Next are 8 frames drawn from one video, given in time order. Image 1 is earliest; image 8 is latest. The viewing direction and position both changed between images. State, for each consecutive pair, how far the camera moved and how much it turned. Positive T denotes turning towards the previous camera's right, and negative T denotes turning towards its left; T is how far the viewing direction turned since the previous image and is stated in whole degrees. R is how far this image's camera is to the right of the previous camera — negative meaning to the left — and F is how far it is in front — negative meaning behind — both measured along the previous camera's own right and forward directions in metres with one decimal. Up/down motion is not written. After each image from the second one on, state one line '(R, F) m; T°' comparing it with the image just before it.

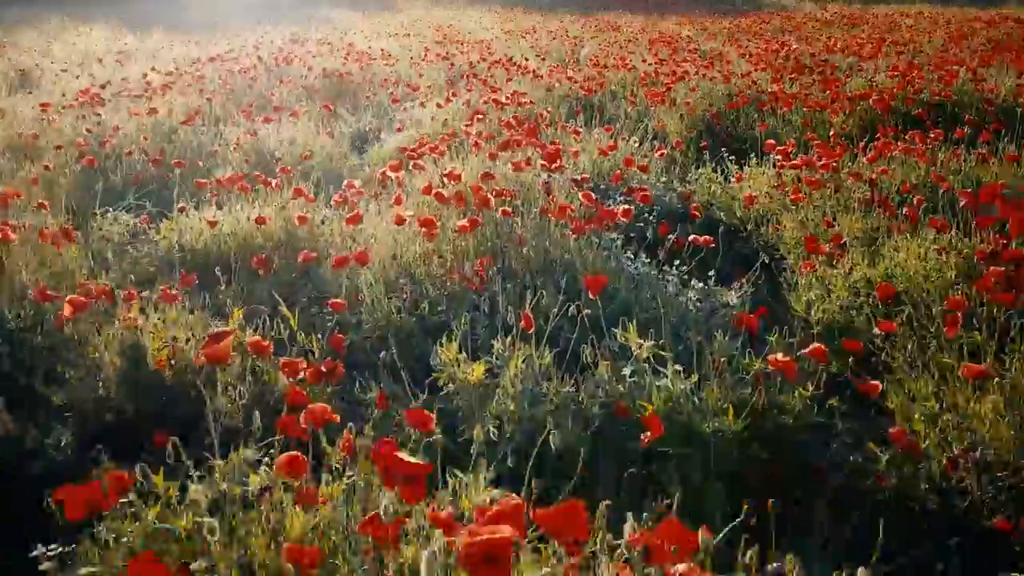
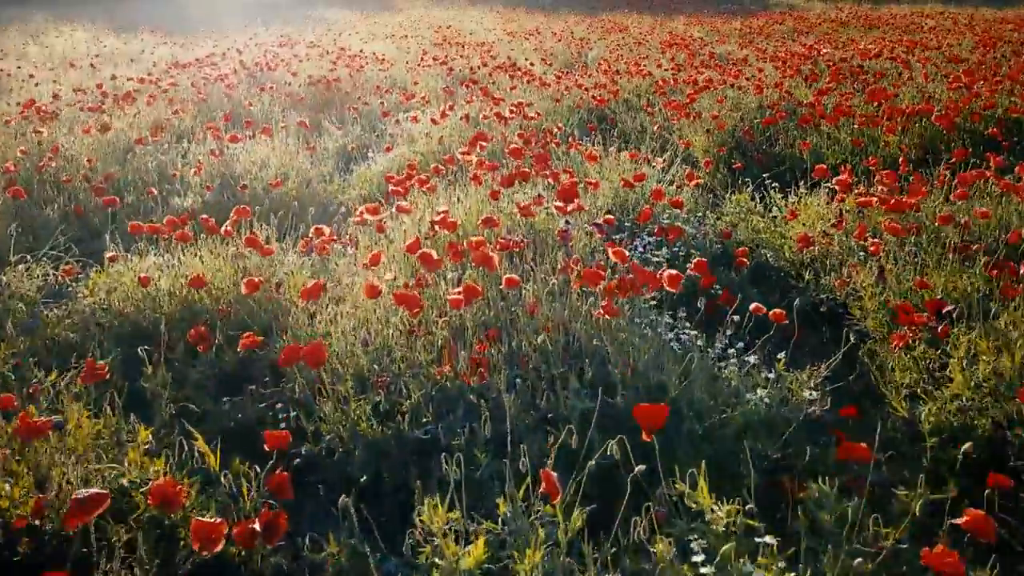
(0.0, +0.8) m; 0°
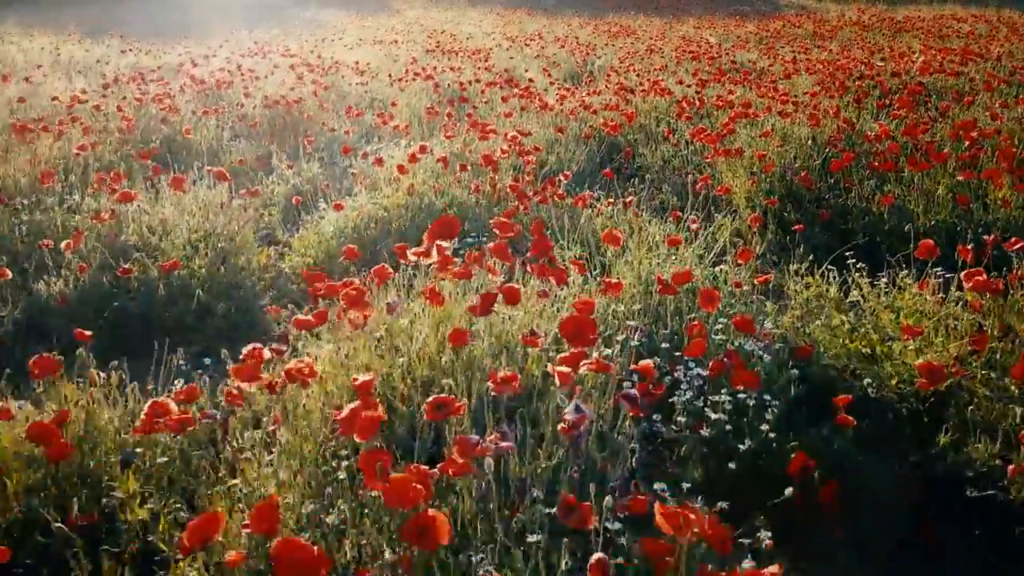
(+0.1, +1.3) m; 0°
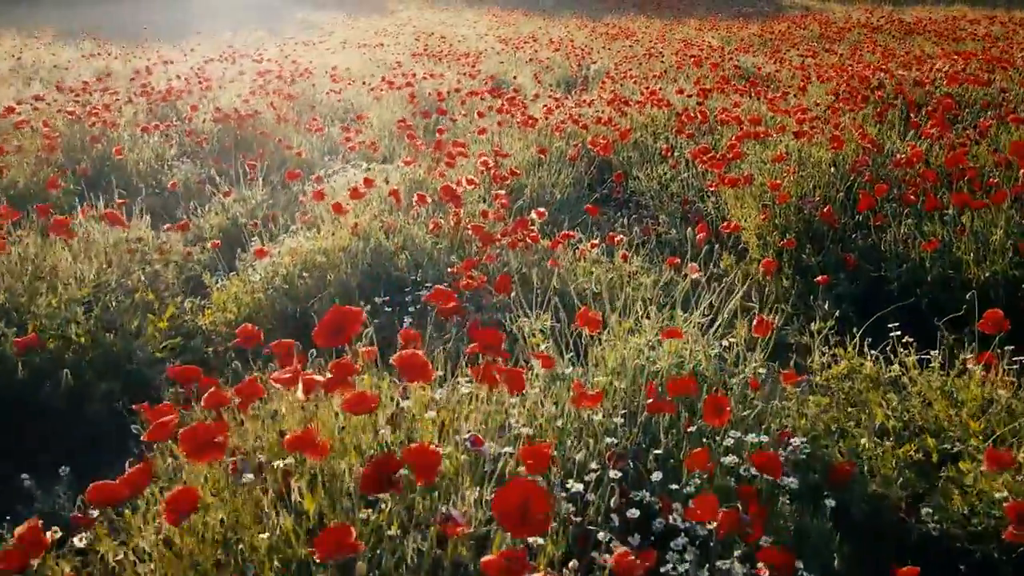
(+0.2, +0.7) m; 0°
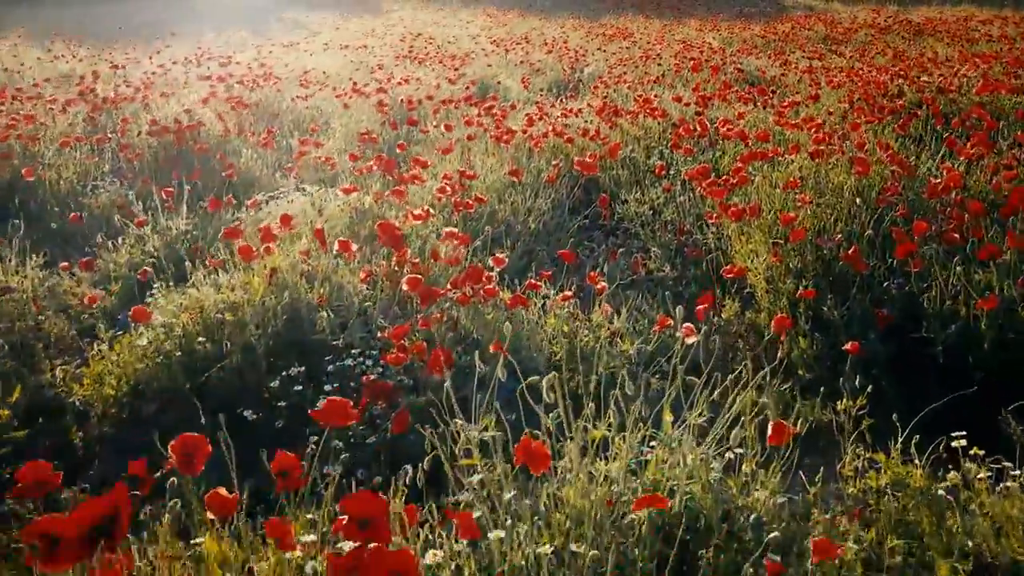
(+0.2, +0.7) m; 0°
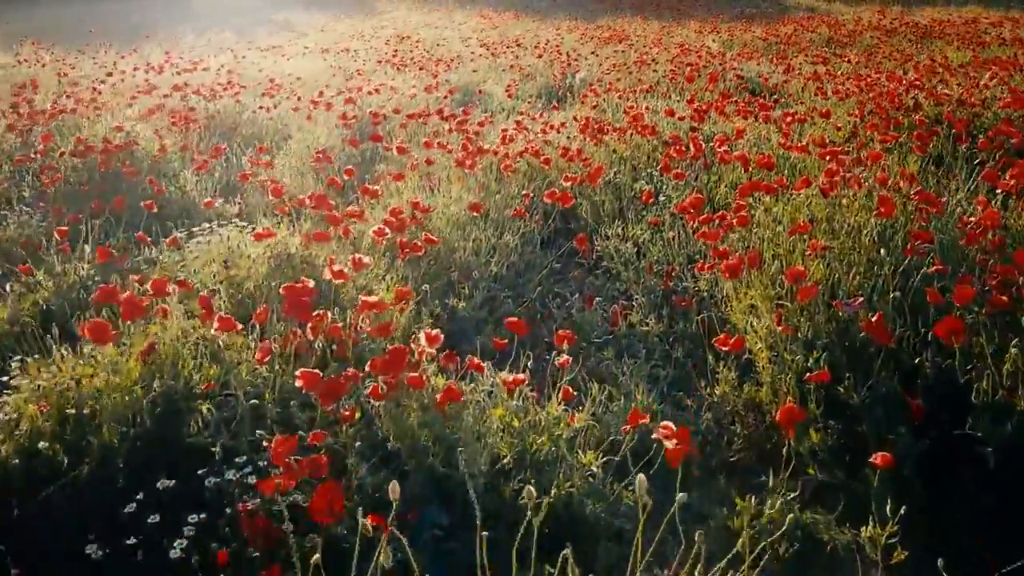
(+0.2, +0.6) m; 0°
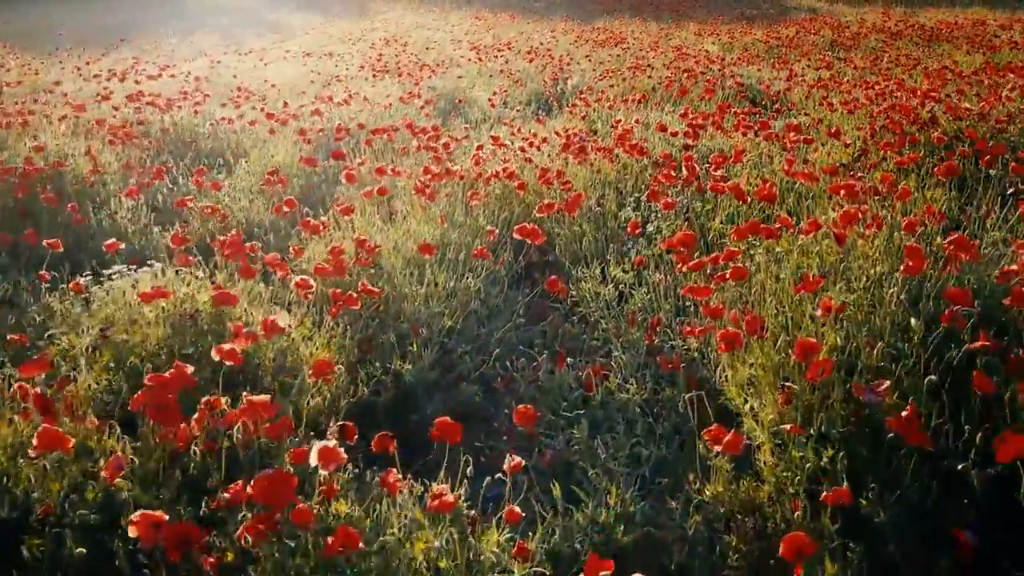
(+0.2, +0.5) m; 0°
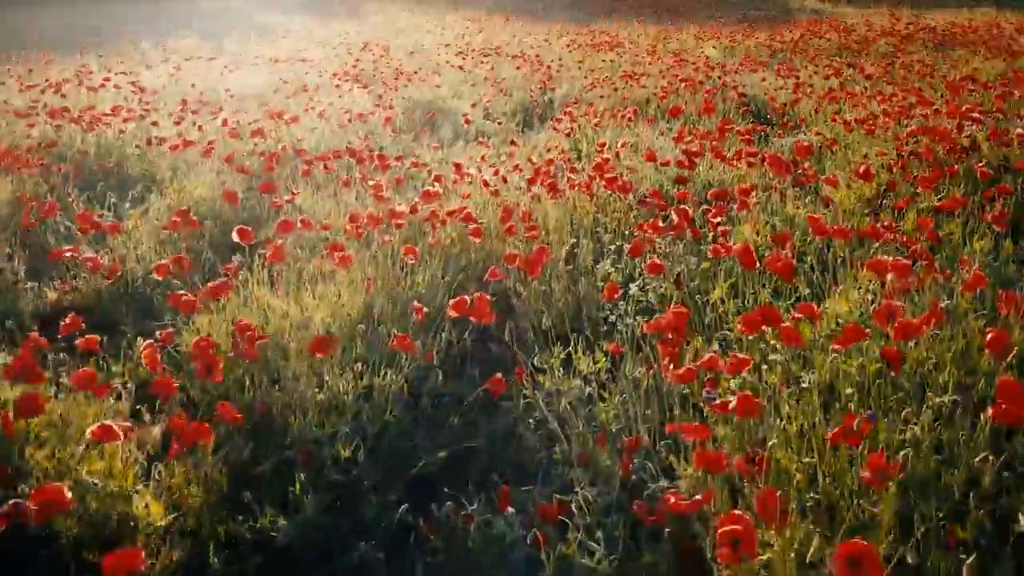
(+0.2, +0.8) m; 0°
